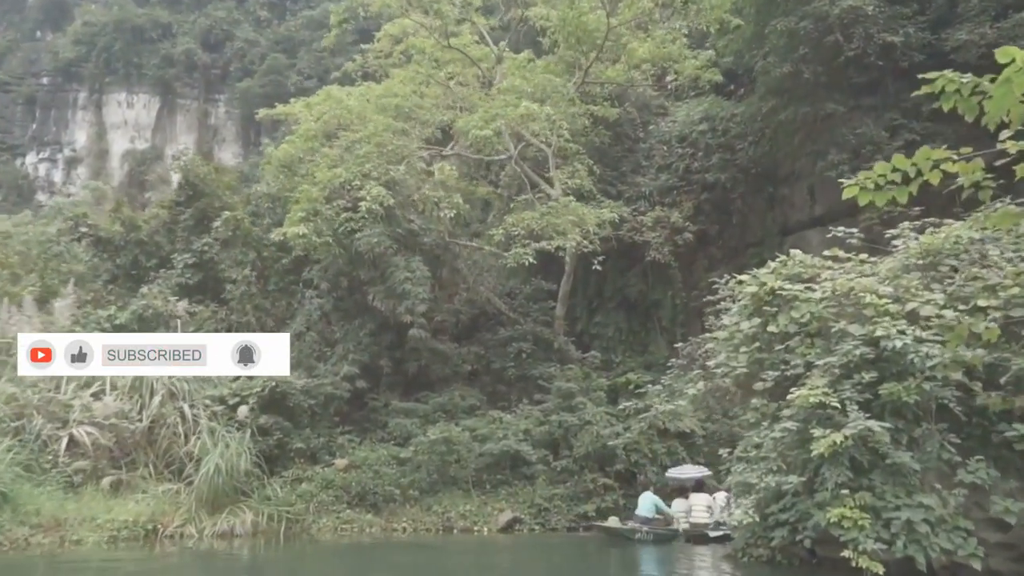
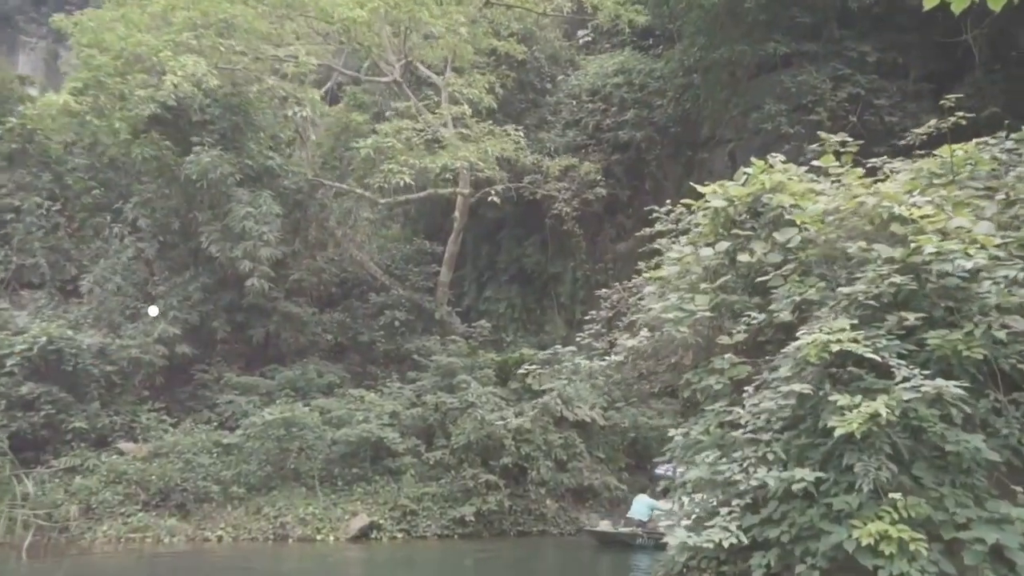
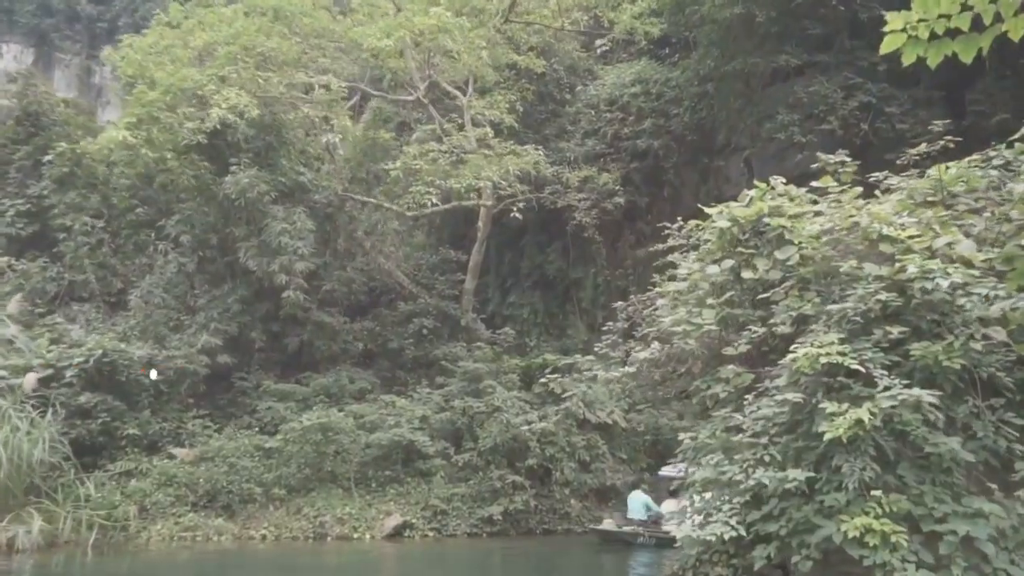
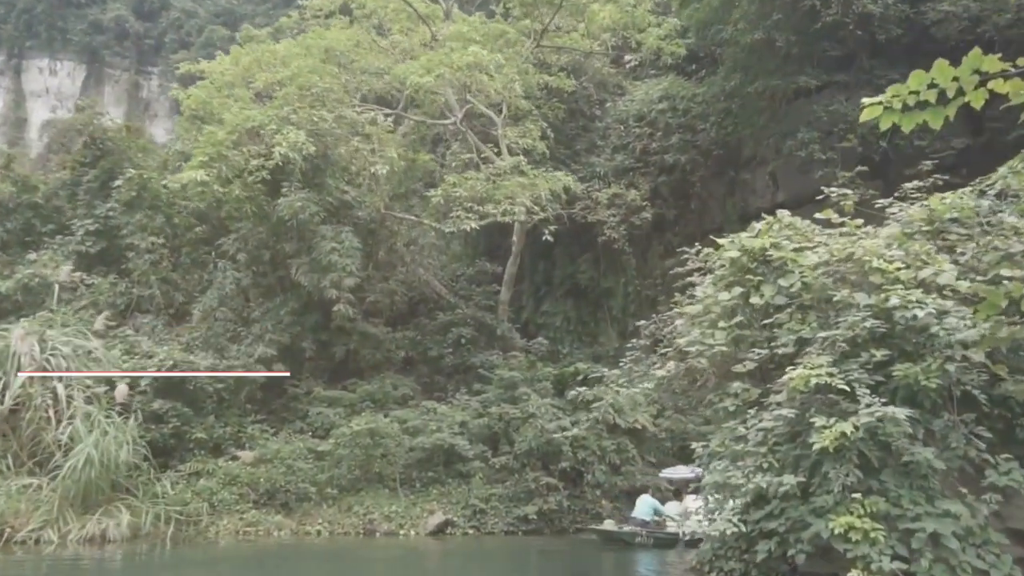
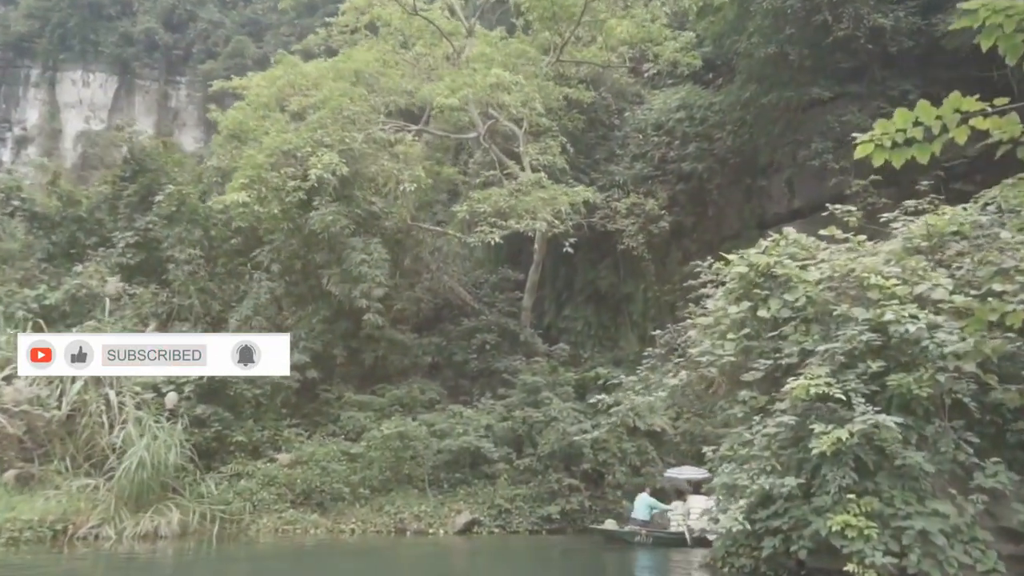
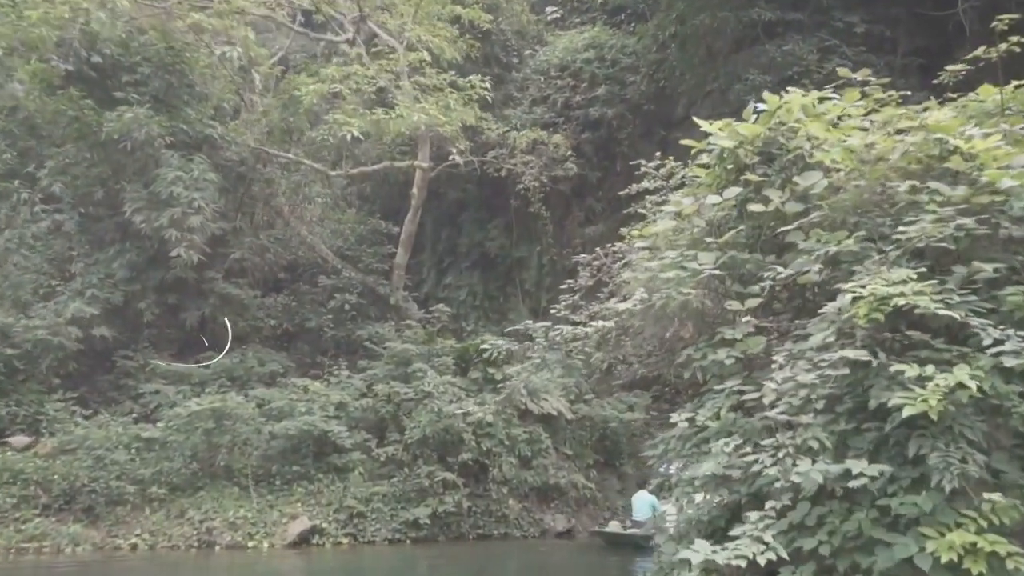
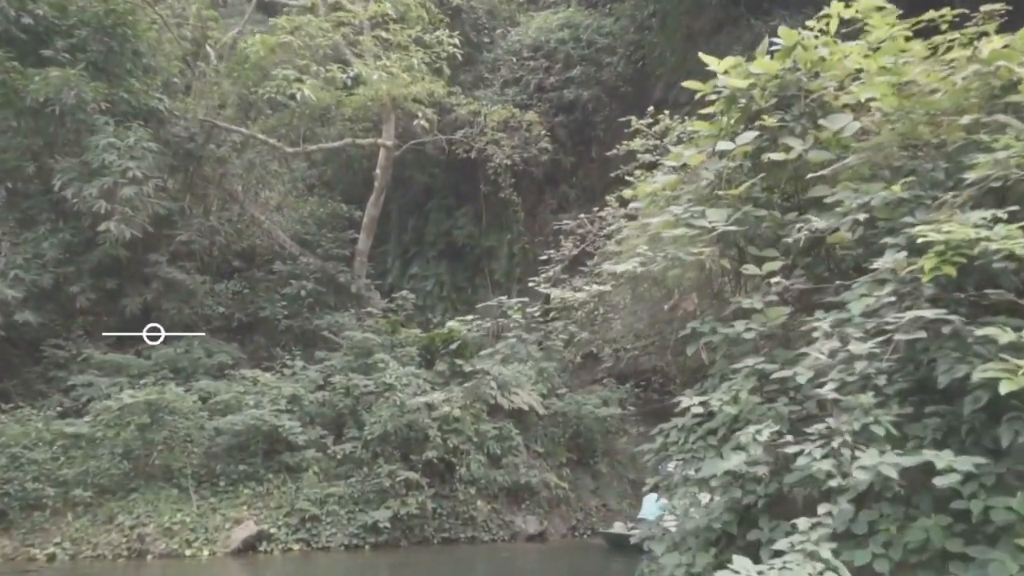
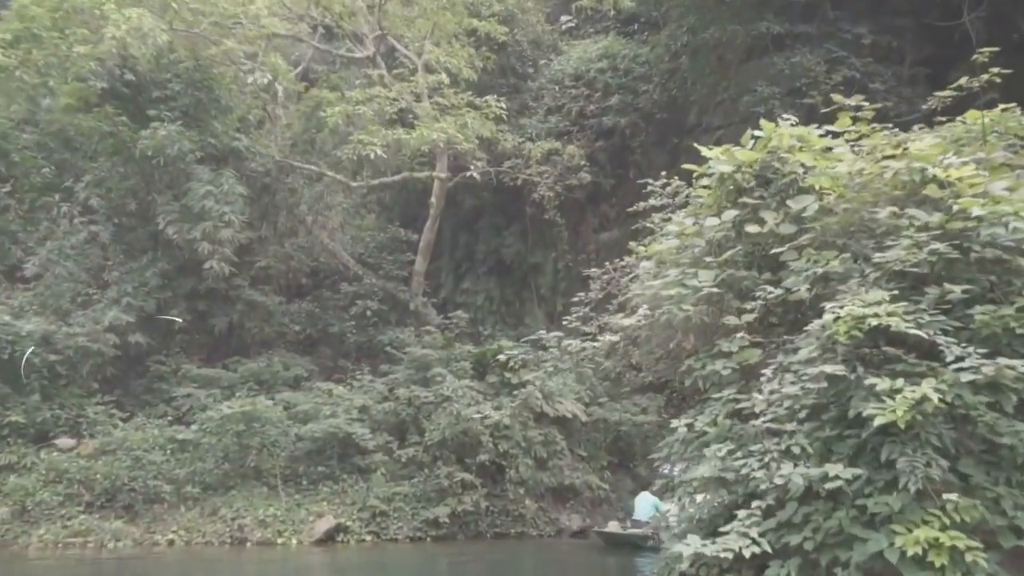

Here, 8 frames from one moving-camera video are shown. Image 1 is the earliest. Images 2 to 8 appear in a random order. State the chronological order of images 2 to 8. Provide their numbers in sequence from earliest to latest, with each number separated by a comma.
5, 4, 3, 2, 8, 6, 7
